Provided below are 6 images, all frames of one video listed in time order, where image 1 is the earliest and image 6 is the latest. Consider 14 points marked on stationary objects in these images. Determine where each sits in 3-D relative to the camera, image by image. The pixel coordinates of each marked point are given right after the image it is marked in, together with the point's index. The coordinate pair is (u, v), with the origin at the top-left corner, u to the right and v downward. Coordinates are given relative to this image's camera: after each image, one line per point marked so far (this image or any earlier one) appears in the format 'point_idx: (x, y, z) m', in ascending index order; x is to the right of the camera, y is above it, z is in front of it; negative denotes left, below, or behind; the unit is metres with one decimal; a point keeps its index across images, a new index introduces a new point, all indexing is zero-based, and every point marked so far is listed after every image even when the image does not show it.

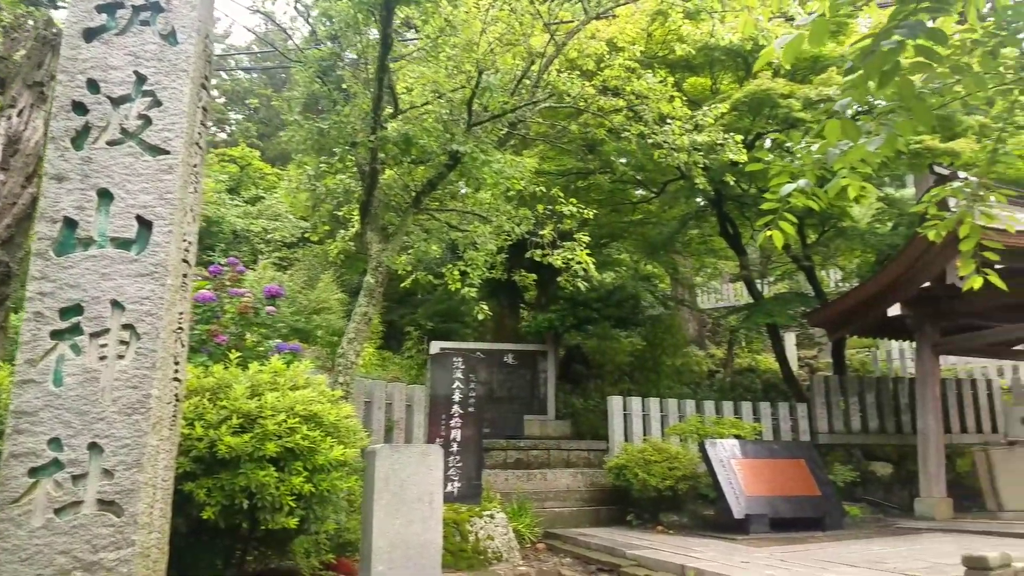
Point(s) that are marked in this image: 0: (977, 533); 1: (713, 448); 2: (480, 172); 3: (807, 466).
0: (+3.8, -2.0, +6.3) m
1: (+1.7, -1.4, +6.7) m
2: (-0.2, +0.9, +5.9) m
3: (+2.7, -1.6, +7.1) m
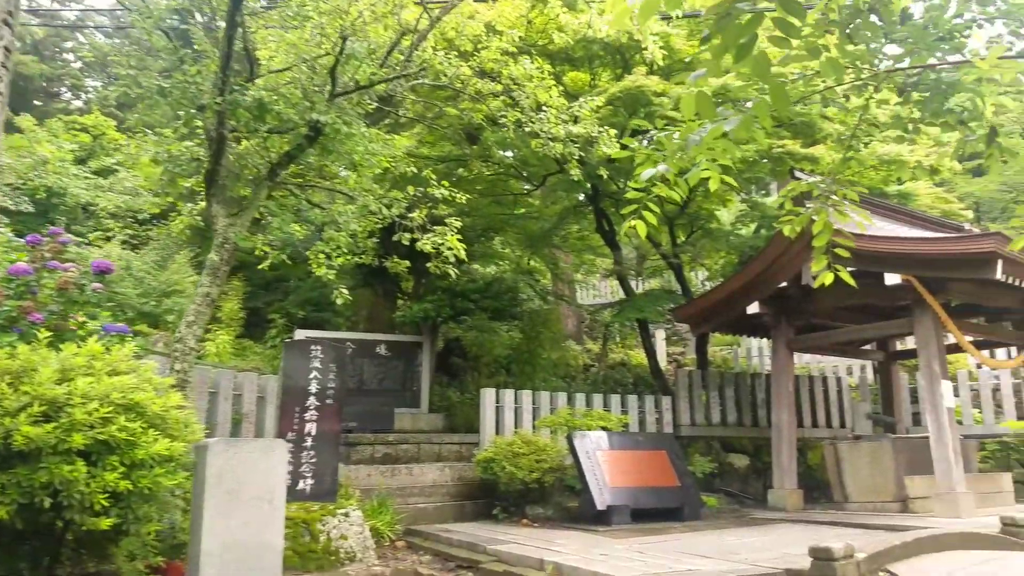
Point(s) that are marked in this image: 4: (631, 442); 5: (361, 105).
0: (+2.6, -2.0, +6.6) m
1: (+0.6, -1.3, +6.6) m
2: (-1.2, +1.0, +5.5) m
3: (+1.4, -1.5, +7.1) m
4: (+1.1, -1.4, +7.0) m
5: (-1.1, +1.4, +5.8) m
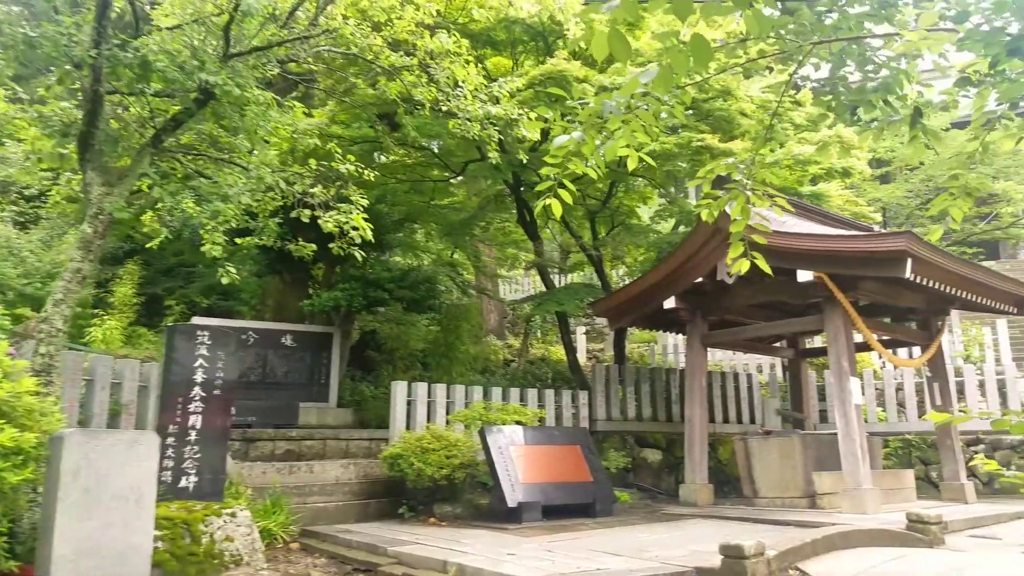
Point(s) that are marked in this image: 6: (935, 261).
0: (+1.9, -1.9, +6.5) m
1: (-0.2, -1.2, +6.4) m
2: (-1.8, +1.1, +5.1) m
3: (+0.6, -1.5, +6.9) m
4: (+0.3, -1.3, +6.8) m
5: (-1.8, +1.5, +5.4) m
6: (+3.5, +0.2, +6.5) m
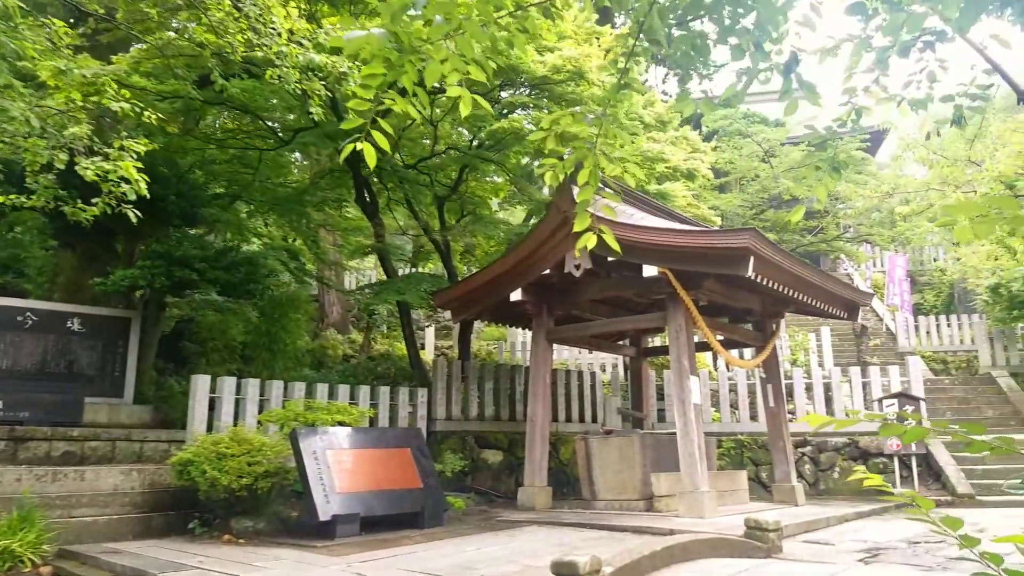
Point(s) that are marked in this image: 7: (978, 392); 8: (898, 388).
0: (+0.5, -1.9, +6.1) m
1: (-1.5, -1.1, +5.6) m
2: (-2.7, +1.3, +4.0) m
3: (-0.8, -1.4, +6.3) m
4: (-1.1, -1.2, +6.0) m
5: (-2.8, +1.7, +4.3) m
6: (+2.2, +0.2, +6.4) m
7: (+7.1, -1.6, +11.9) m
8: (+4.7, -1.2, +9.4) m
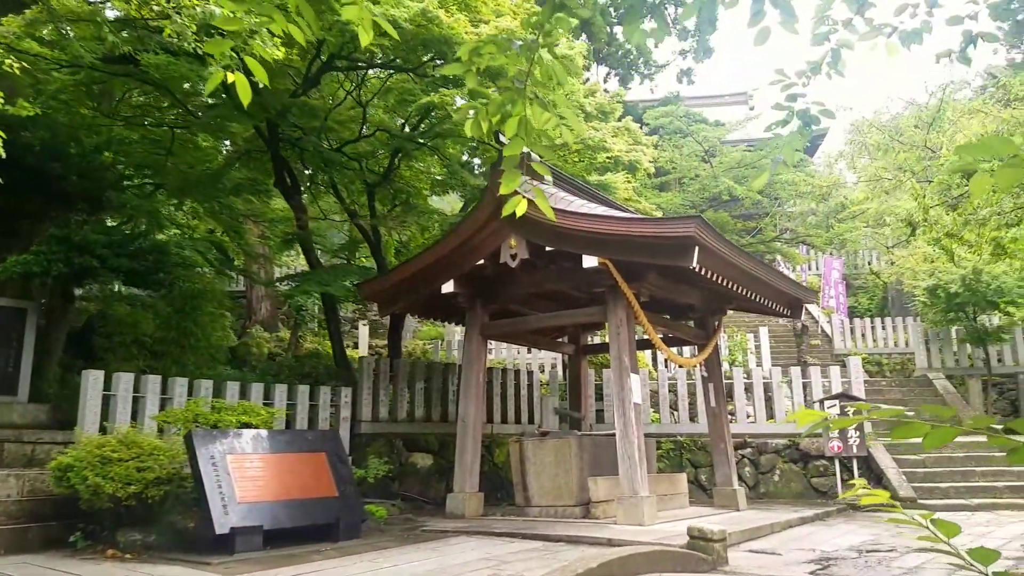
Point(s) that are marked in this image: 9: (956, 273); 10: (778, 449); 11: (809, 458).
0: (-0.1, -1.8, +5.6) m
1: (-2.0, -1.0, +4.9) m
2: (-3.1, +1.5, +3.3) m
3: (-1.4, -1.3, +5.7) m
4: (-1.6, -1.1, +5.4) m
5: (-3.1, +1.8, +3.6) m
6: (+1.7, +0.3, +6.0) m
7: (+6.2, -1.6, +11.9) m
8: (+3.9, -1.2, +9.2) m
9: (+6.7, +0.2, +11.7) m
10: (+3.1, -1.9, +9.1) m
11: (+3.4, -2.0, +9.0) m
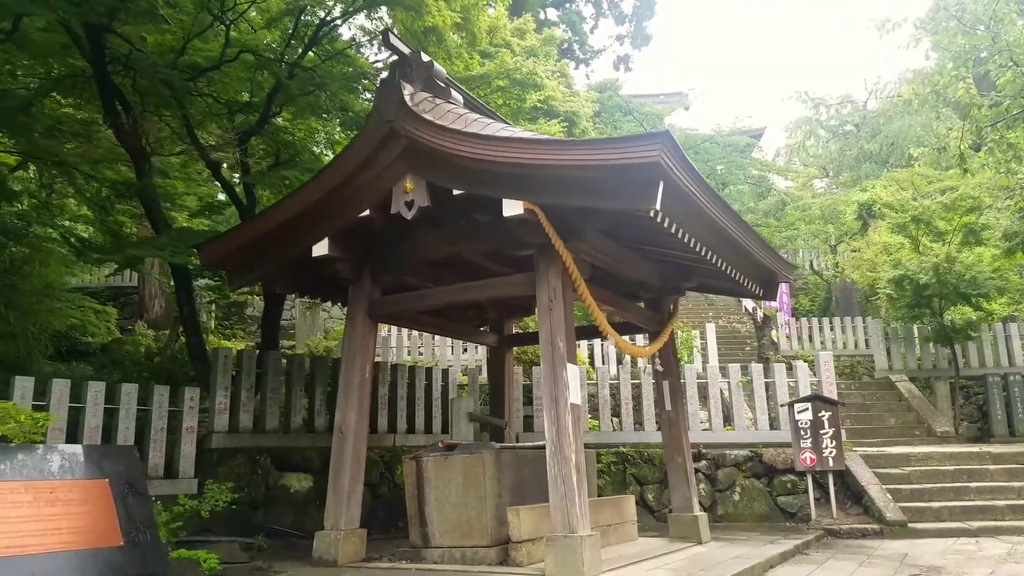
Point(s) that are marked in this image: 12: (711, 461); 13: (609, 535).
0: (-0.7, -1.5, +3.9) m
1: (-2.5, -0.7, +3.1) m
2: (-3.4, +1.8, +1.4) m
3: (-1.9, -1.0, +3.9) m
4: (-2.2, -0.8, +3.6) m
5: (-3.5, +2.1, +1.7) m
6: (+1.1, +0.5, +4.5) m
7: (+5.0, -1.5, +10.7) m
8: (+3.0, -1.0, +7.8) m
9: (+5.6, +0.3, +10.6) m
10: (+2.2, -1.7, +7.6) m
11: (+2.5, -1.8, +7.5) m
12: (+2.0, -1.7, +7.7) m
13: (+0.7, -1.7, +5.4) m
